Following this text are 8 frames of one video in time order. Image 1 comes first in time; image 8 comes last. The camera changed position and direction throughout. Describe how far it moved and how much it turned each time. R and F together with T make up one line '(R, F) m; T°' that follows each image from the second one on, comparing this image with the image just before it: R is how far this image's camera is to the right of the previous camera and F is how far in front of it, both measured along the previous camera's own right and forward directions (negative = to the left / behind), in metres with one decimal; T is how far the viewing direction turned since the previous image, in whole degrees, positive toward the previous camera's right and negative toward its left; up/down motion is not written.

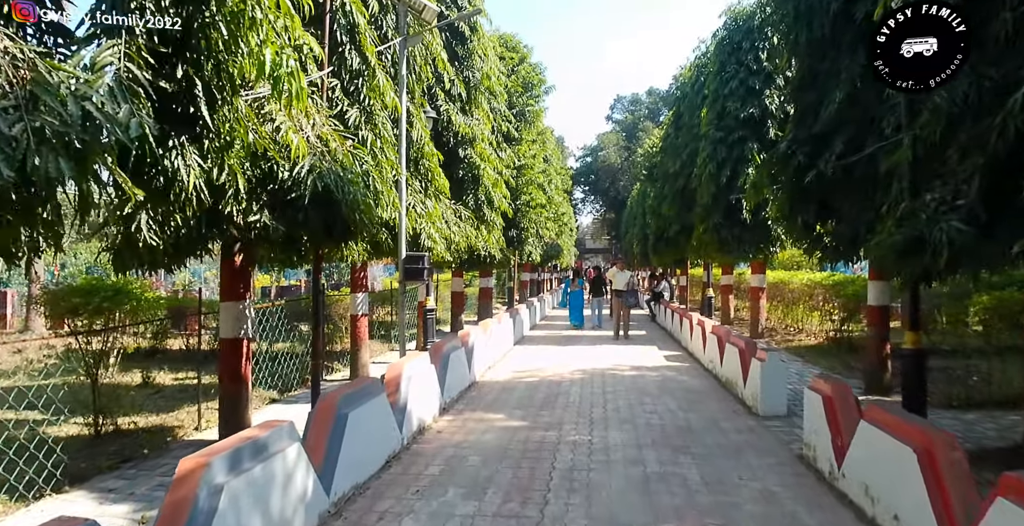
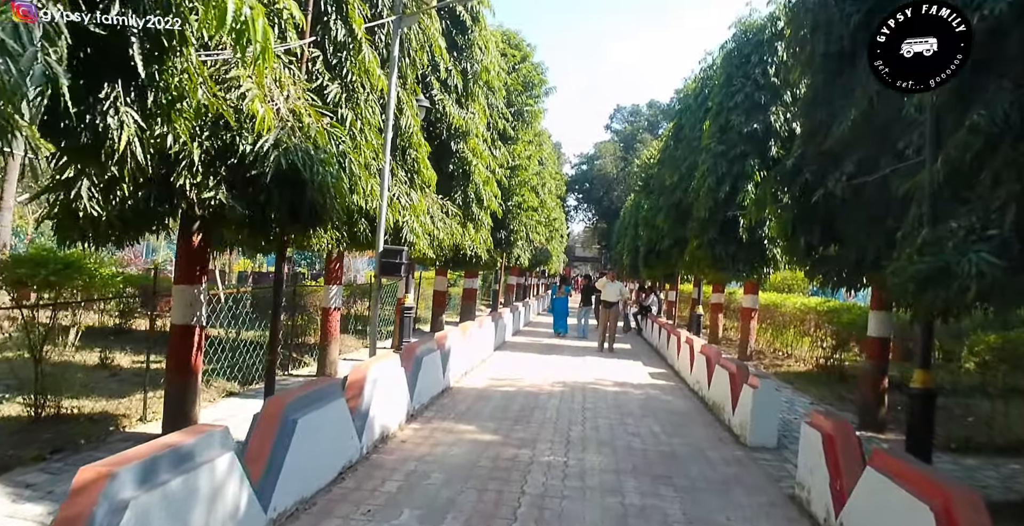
(+0.1, +0.5) m; +1°
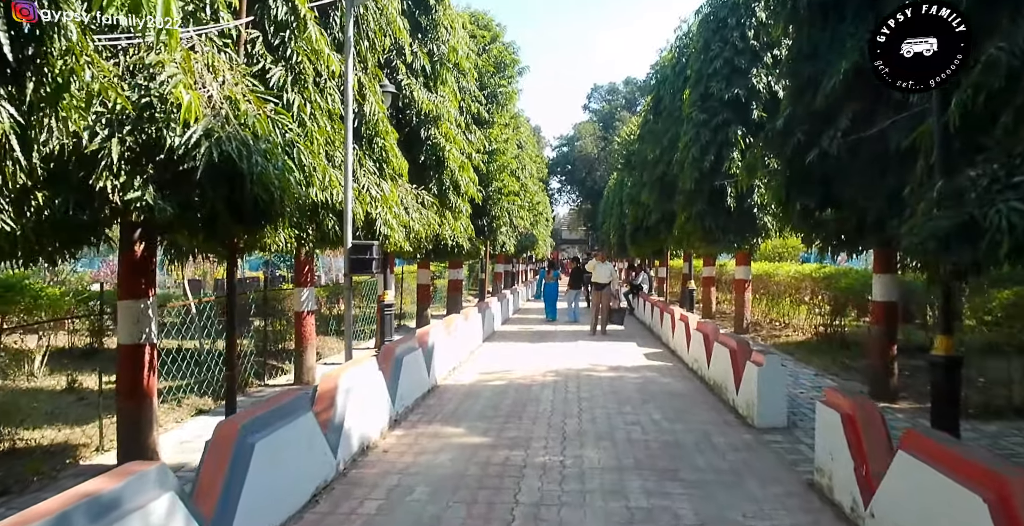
(+0.1, +0.5) m; +1°
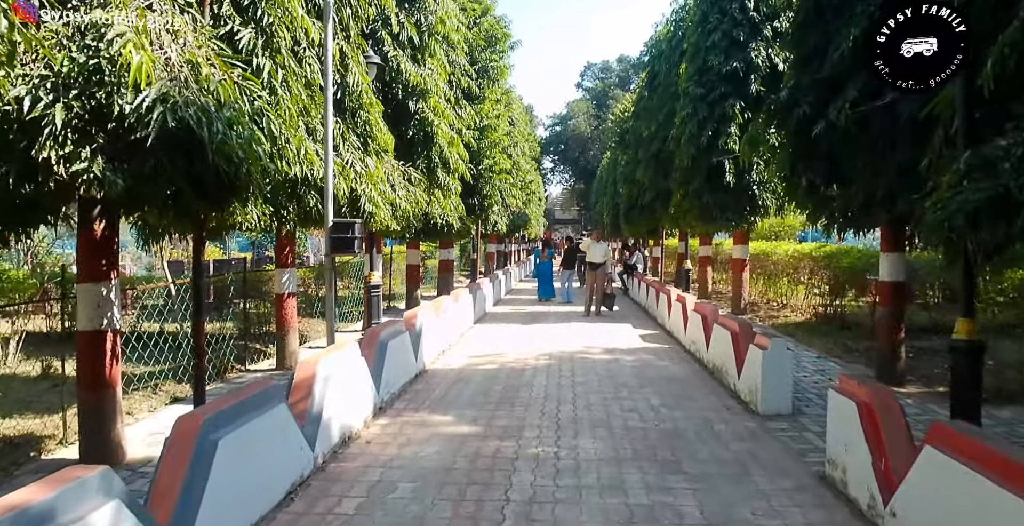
(0.0, +0.4) m; +1°
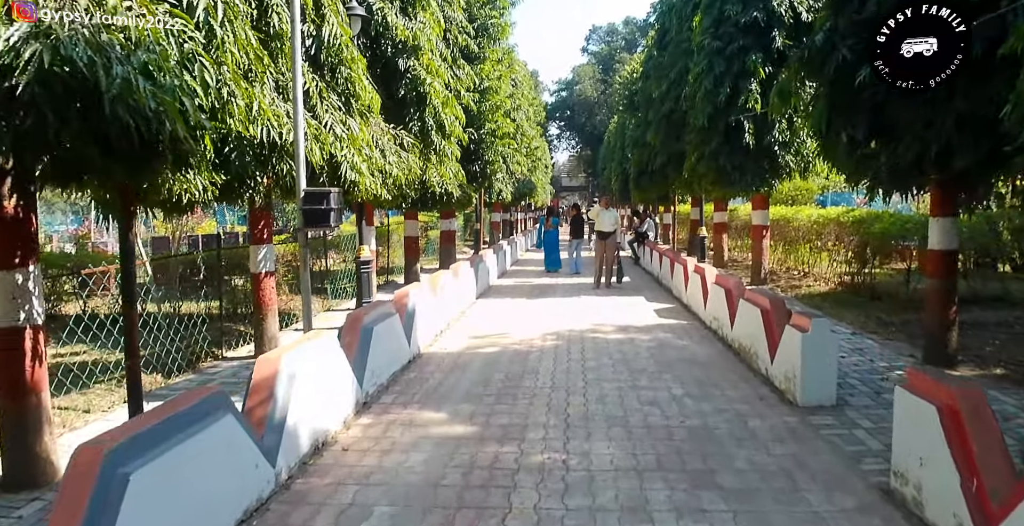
(+0.1, +0.9) m; -1°
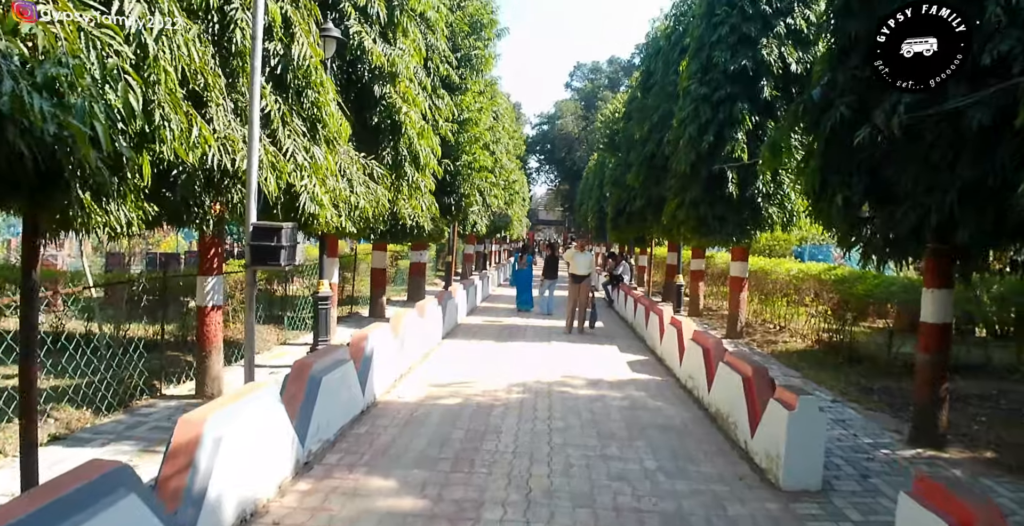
(0.0, +0.5) m; +2°
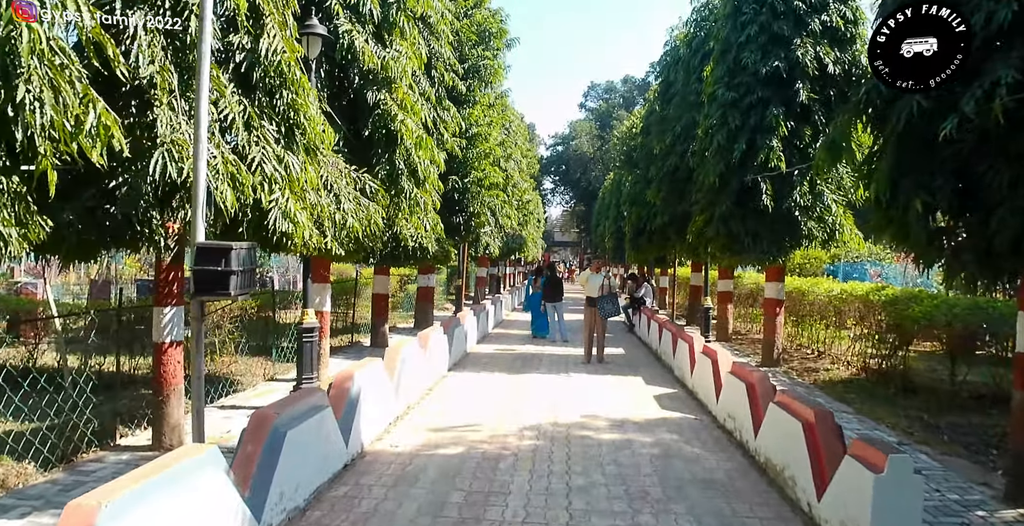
(+0.1, +1.0) m; -1°
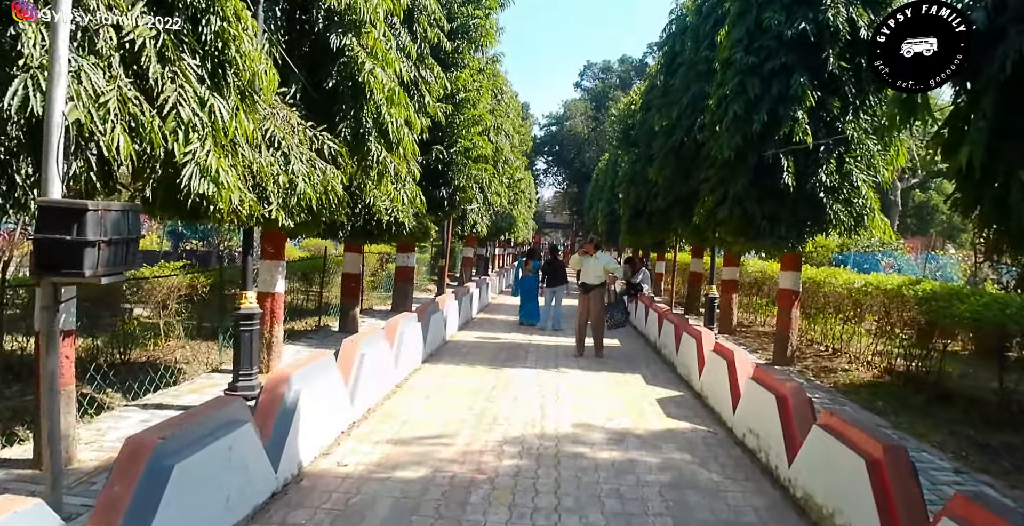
(+0.1, +1.2) m; +1°
